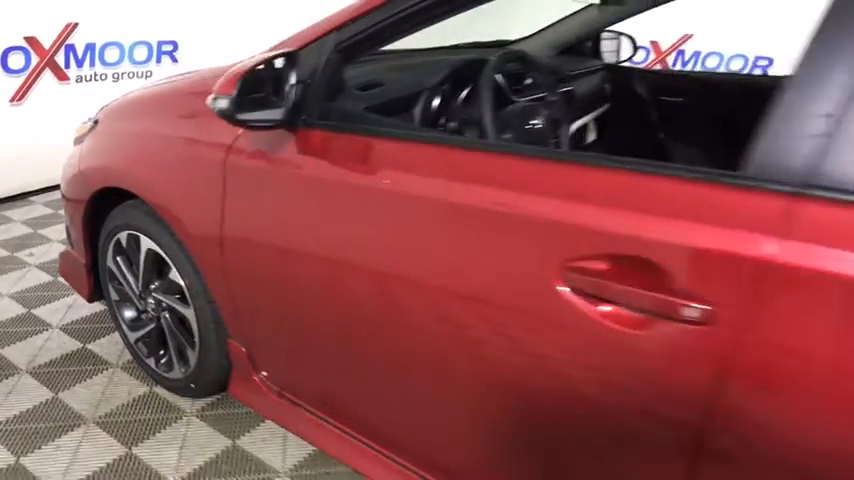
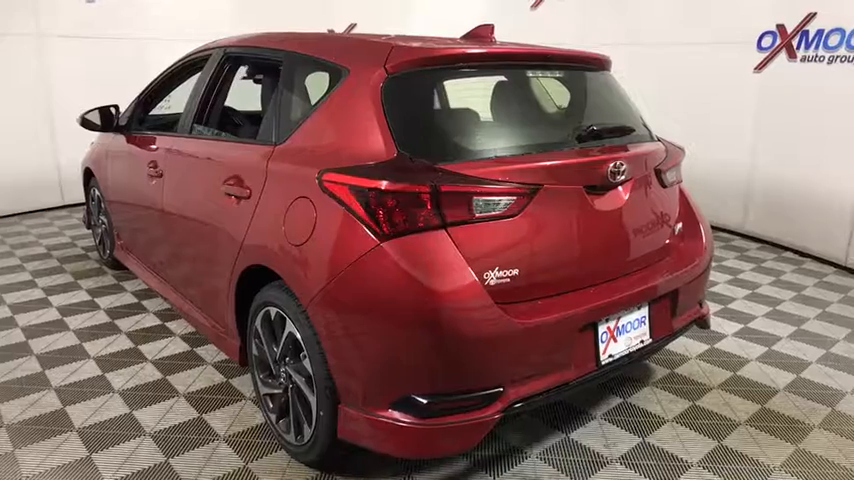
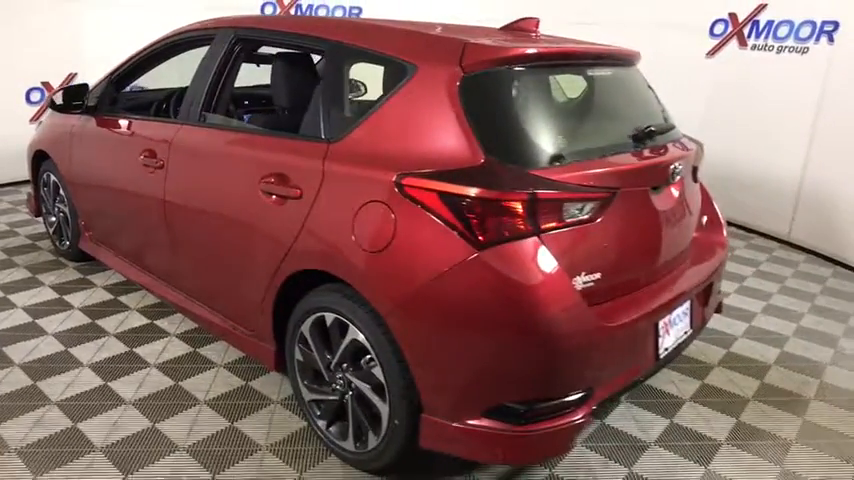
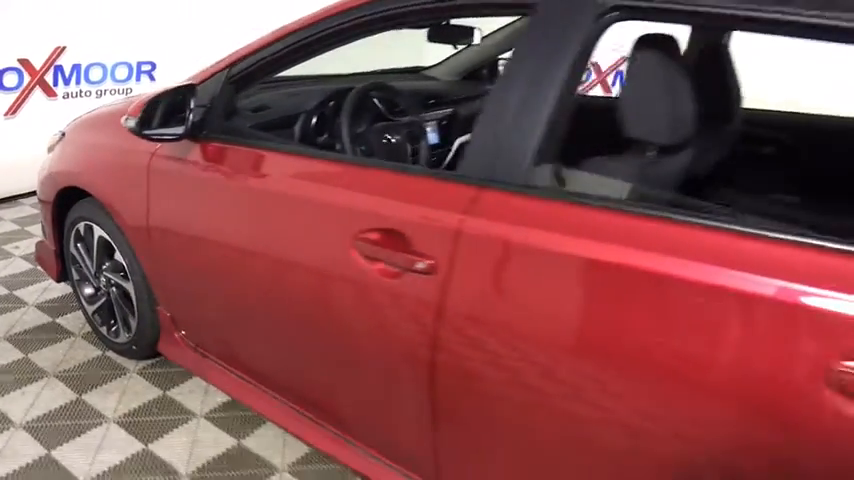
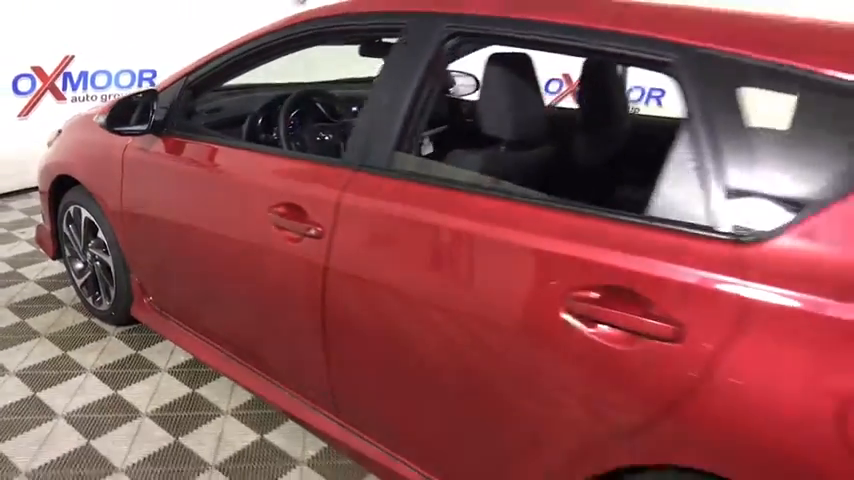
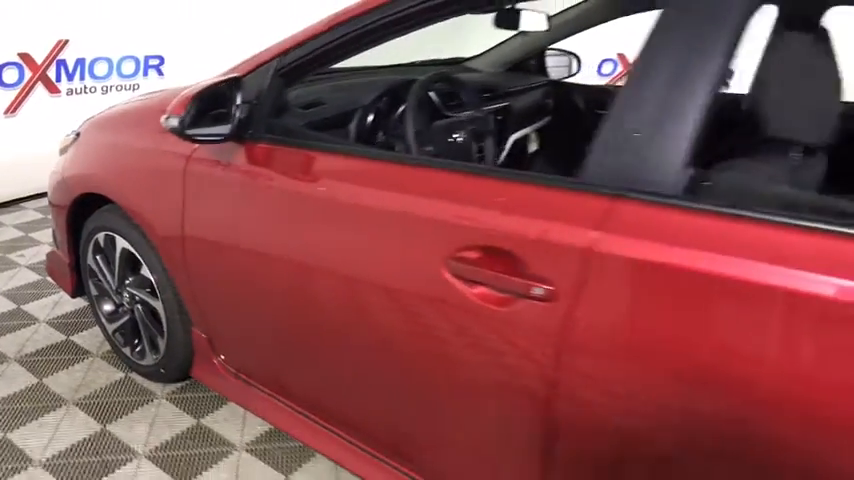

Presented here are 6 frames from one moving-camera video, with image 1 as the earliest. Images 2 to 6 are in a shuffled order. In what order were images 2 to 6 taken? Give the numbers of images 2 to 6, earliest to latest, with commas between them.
6, 4, 5, 3, 2
